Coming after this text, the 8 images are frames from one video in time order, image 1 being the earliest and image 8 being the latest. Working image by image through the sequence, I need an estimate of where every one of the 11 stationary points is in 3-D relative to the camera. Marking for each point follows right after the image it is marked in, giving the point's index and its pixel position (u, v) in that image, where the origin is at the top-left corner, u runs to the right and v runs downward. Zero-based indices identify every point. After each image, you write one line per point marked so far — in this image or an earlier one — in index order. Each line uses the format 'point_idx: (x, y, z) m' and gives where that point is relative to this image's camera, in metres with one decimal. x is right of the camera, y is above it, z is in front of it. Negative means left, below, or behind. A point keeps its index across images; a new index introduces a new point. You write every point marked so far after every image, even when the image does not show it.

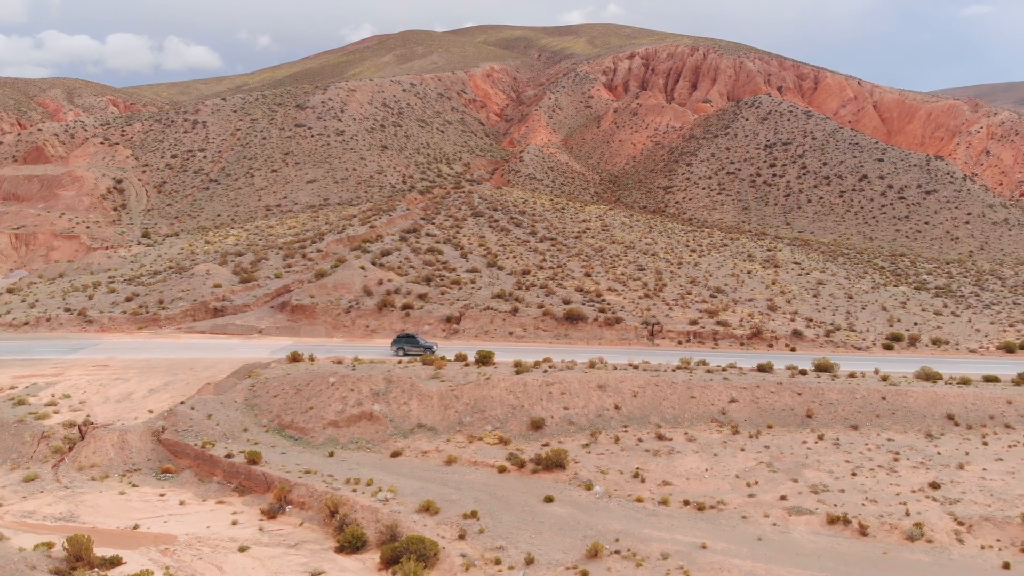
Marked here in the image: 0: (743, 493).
0: (+7.4, -6.5, +18.7) m
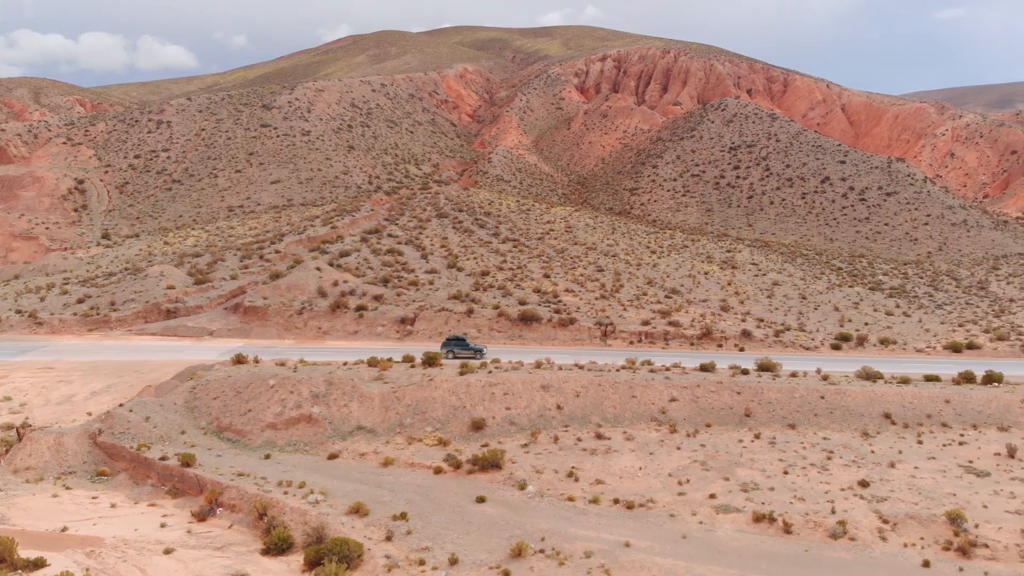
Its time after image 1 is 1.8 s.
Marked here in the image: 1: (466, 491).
0: (+5.3, -6.5, +18.8) m
1: (-1.5, -6.5, +18.6) m
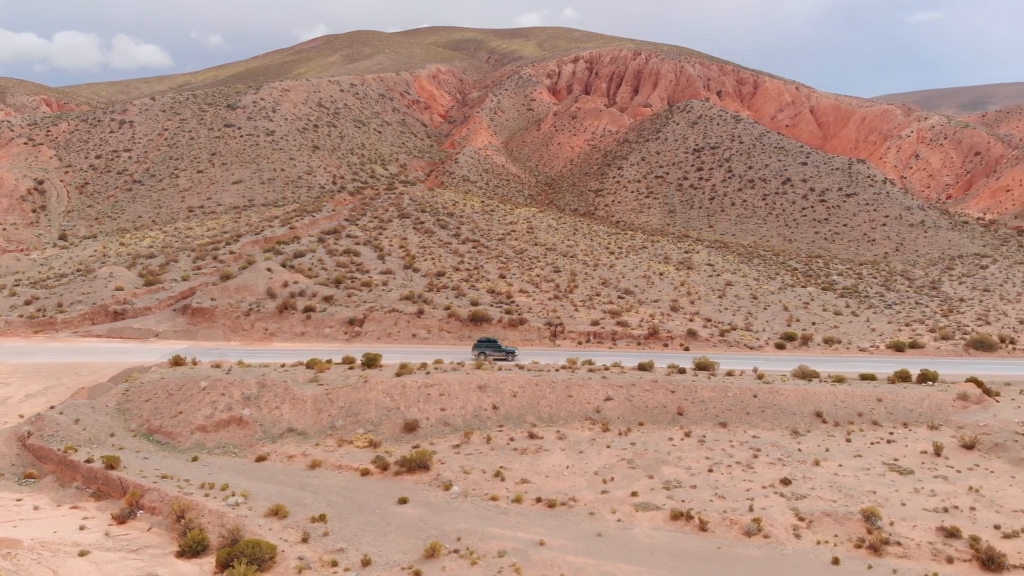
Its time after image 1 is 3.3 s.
0: (+2.8, -6.6, +18.8) m
1: (-3.9, -6.6, +18.5) m
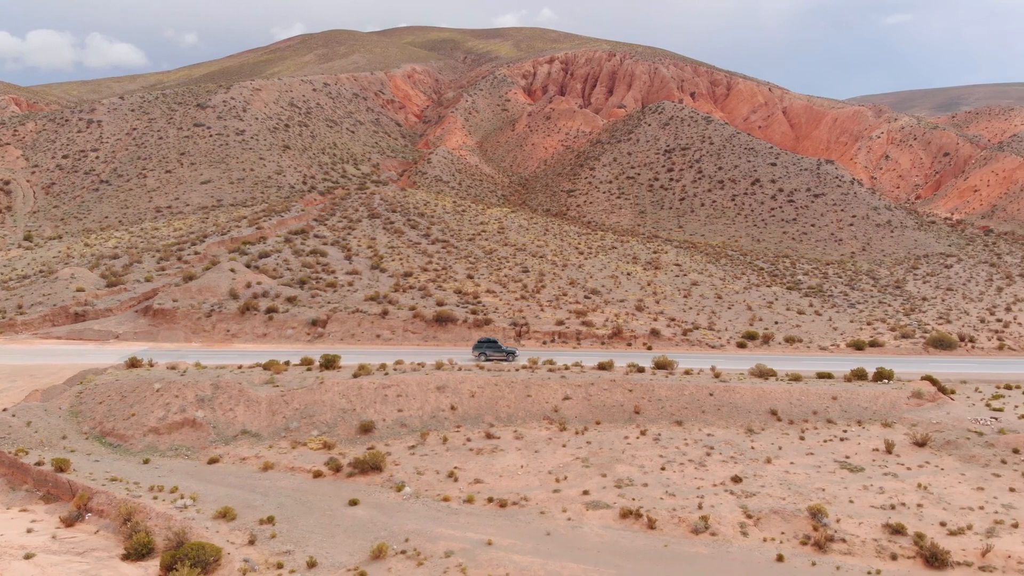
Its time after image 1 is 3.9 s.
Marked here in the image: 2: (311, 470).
0: (+1.2, -6.6, +18.9) m
1: (-5.5, -6.6, +18.5) m
2: (-6.8, -6.1, +19.5) m
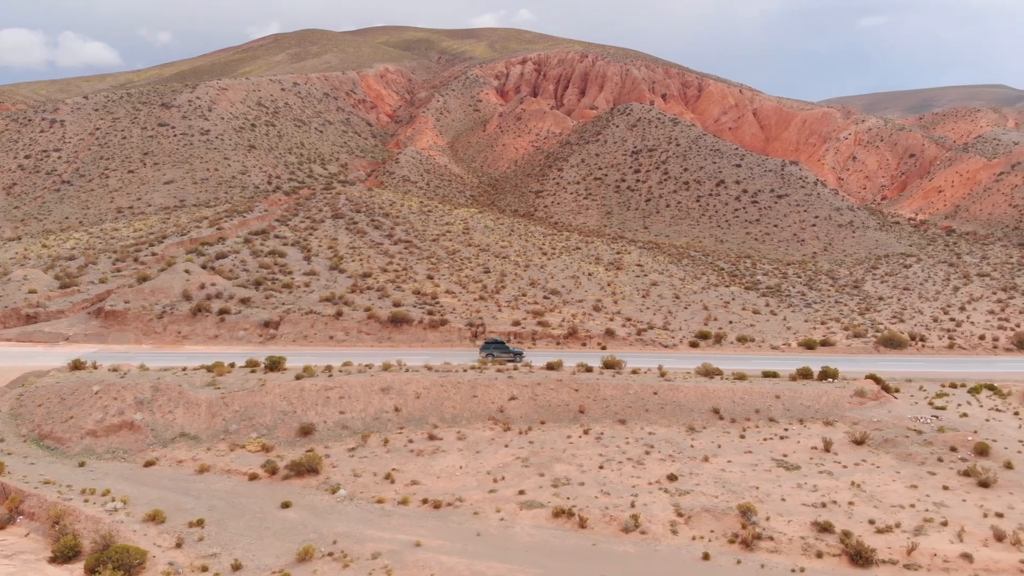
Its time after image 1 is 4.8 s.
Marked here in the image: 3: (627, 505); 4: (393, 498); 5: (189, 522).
0: (-0.9, -6.6, +18.9) m
1: (-7.6, -6.6, +18.4) m
2: (-8.9, -6.2, +19.4) m
3: (+3.6, -6.9, +18.4) m
4: (-3.8, -6.7, +18.4) m
5: (-9.6, -6.9, +17.1) m
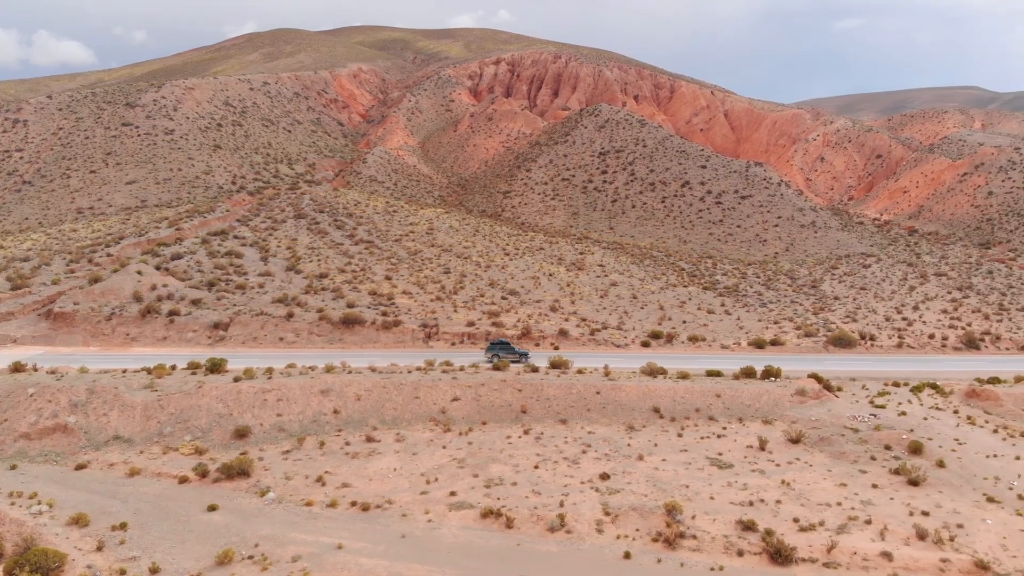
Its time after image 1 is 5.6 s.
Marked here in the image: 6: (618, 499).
0: (-3.1, -6.7, +19.0) m
1: (-9.8, -6.7, +18.4) m
2: (-11.2, -6.2, +19.4) m
3: (+1.4, -7.0, +18.5) m
4: (-6.1, -6.7, +18.4) m
5: (-11.8, -7.0, +17.1) m
6: (+3.5, -6.9, +18.9) m
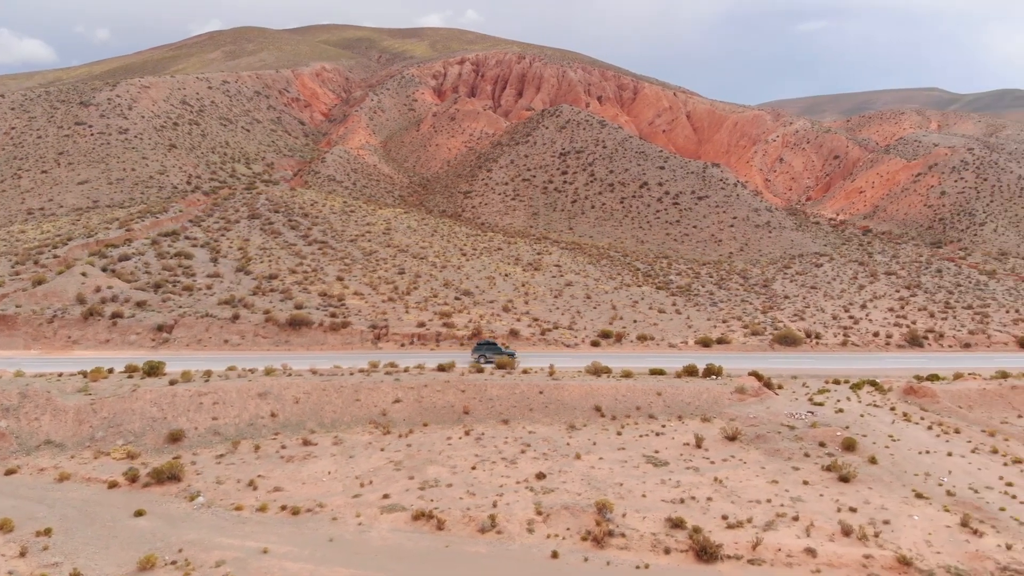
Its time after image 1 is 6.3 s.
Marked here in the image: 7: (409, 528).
0: (-5.3, -6.7, +19.0) m
1: (-12.0, -6.8, +18.2) m
2: (-13.3, -6.3, +19.1) m
3: (-0.8, -7.0, +18.6) m
4: (-8.2, -6.8, +18.3) m
5: (-13.9, -7.1, +16.8) m
6: (+1.3, -6.9, +19.0) m
7: (-3.1, -7.3, +17.5) m
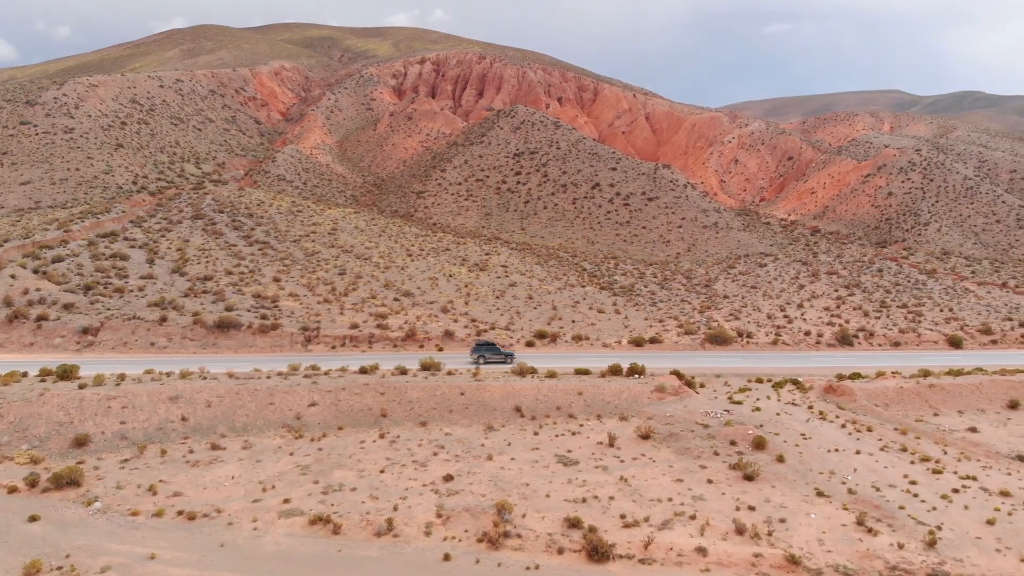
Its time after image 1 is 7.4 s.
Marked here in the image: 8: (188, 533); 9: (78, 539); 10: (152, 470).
0: (-8.5, -6.8, +18.9) m
1: (-15.2, -6.9, +18.0) m
2: (-16.5, -6.5, +18.9) m
3: (-4.0, -7.1, +18.6) m
4: (-11.4, -6.9, +18.2) m
5: (-17.1, -7.2, +16.6) m
6: (-1.9, -7.0, +19.1) m
7: (-6.3, -7.4, +17.5) m
8: (-9.7, -7.3, +17.3) m
9: (-12.7, -7.3, +16.9) m
10: (-12.3, -6.2, +20.0) m
